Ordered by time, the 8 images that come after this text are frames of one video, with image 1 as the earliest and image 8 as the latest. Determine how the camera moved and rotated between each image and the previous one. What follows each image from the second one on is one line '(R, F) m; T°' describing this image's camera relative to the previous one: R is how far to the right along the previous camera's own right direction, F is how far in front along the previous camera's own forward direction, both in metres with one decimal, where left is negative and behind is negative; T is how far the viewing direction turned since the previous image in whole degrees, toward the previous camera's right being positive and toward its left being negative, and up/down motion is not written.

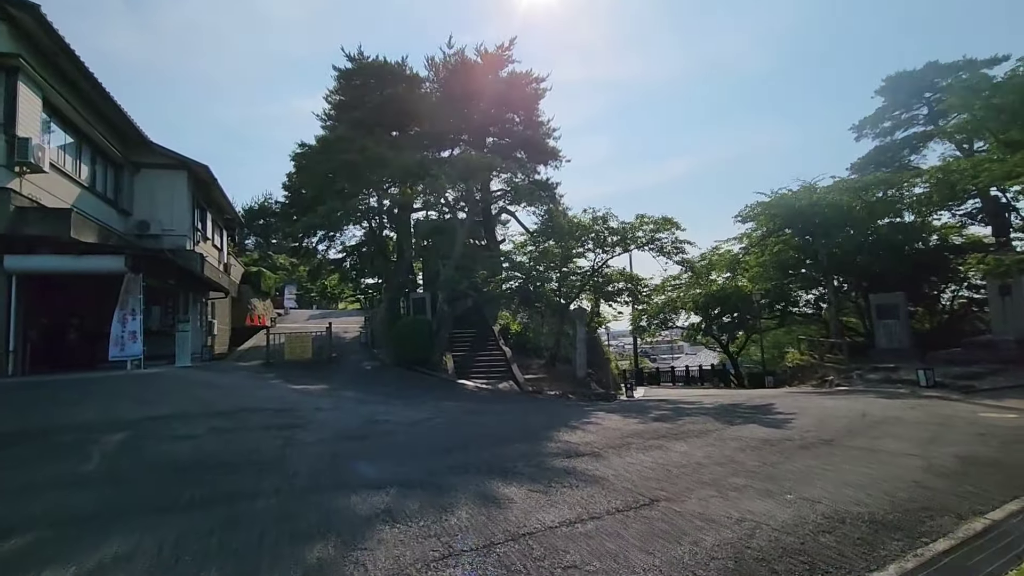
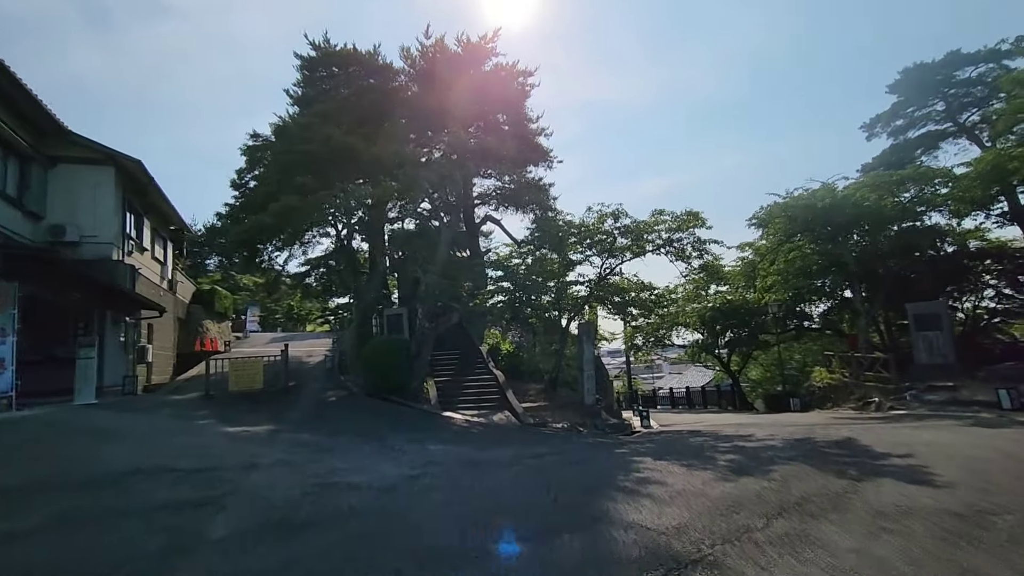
(-0.5, +2.7) m; +3°
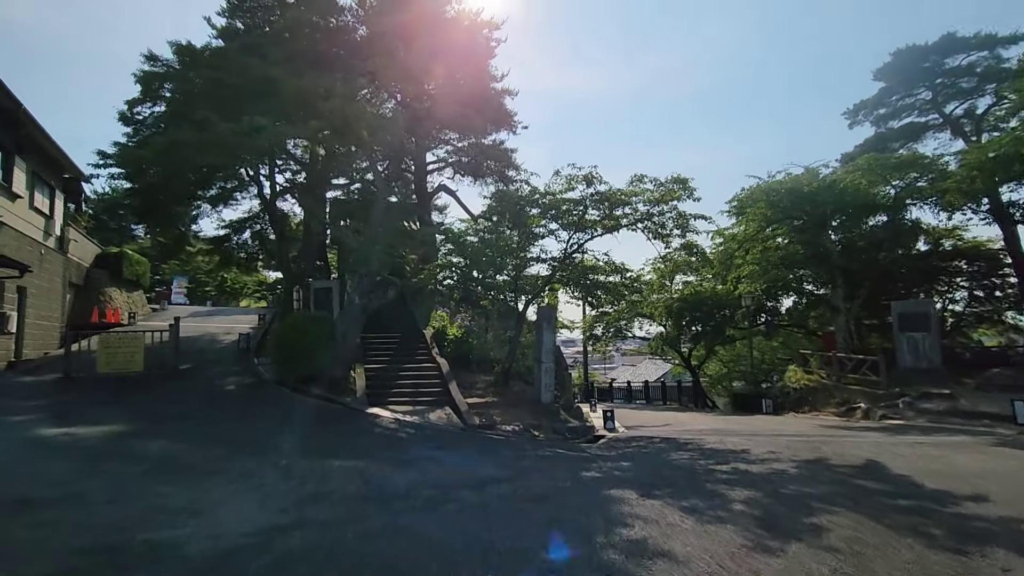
(+0.2, +2.3) m; +5°
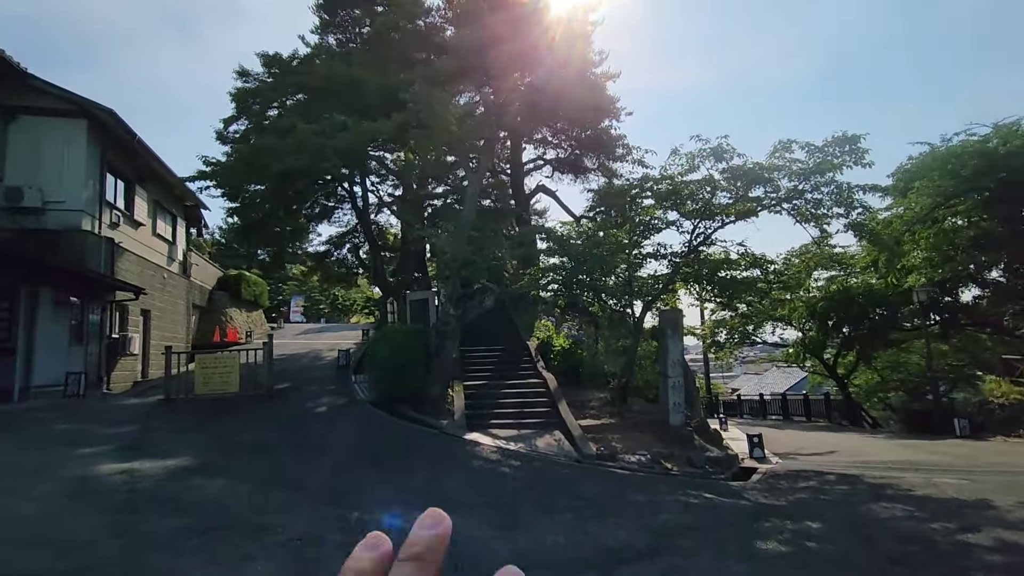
(-0.2, +1.7) m; -11°
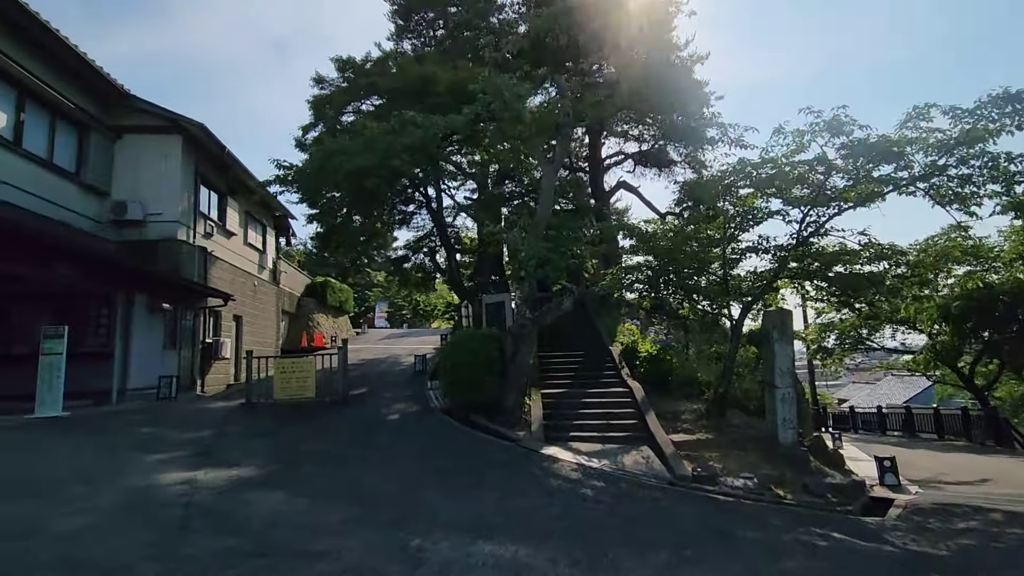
(0.0, +0.8) m; -9°
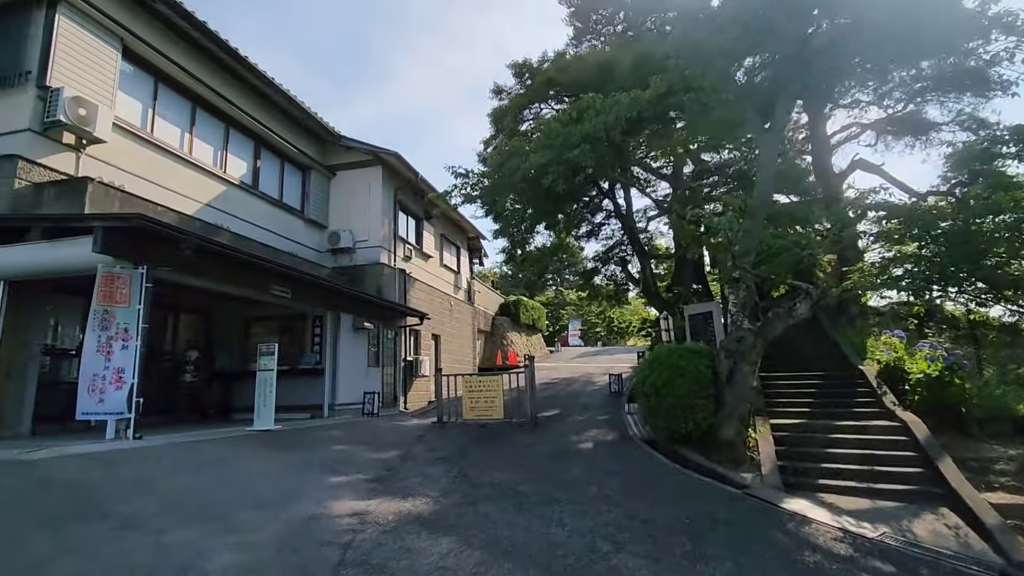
(-0.2, +1.3) m; -20°
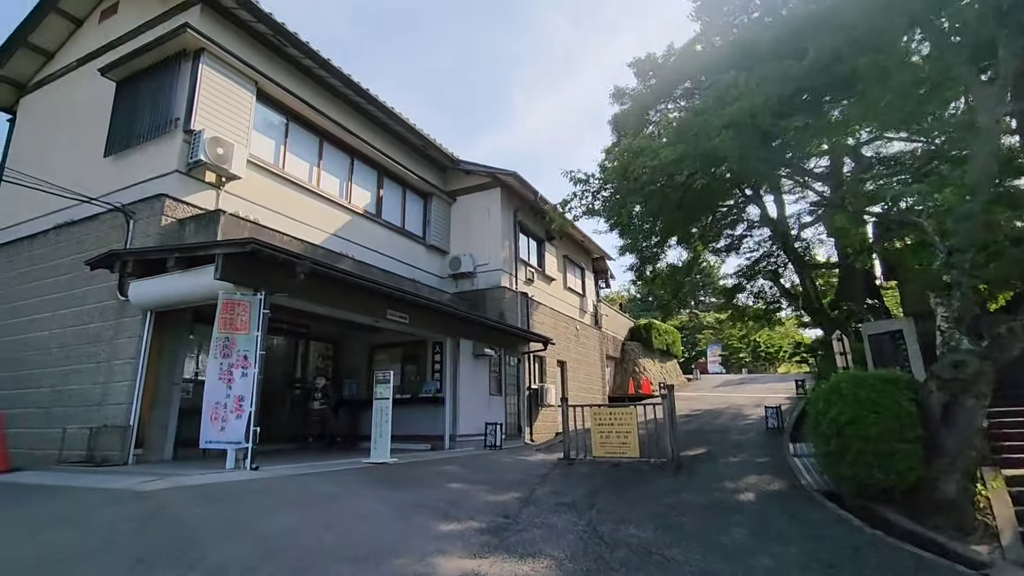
(0.0, +1.0) m; -13°
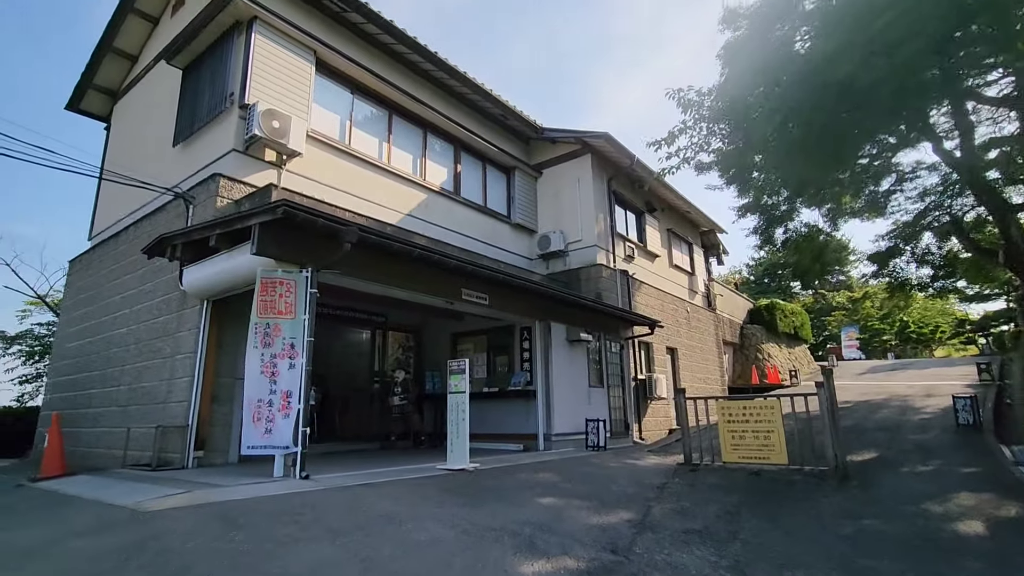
(0.0, +1.5) m; -11°
